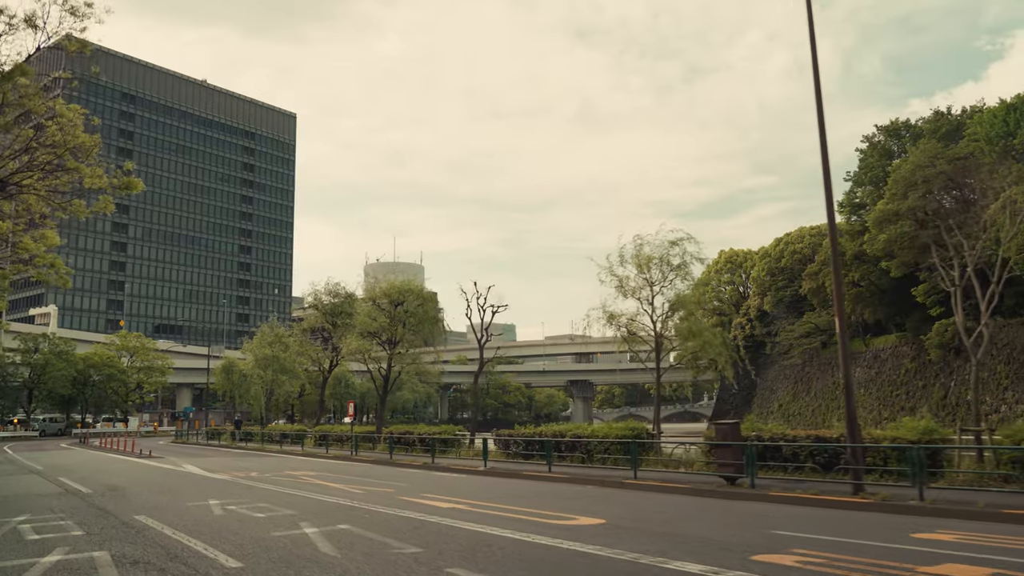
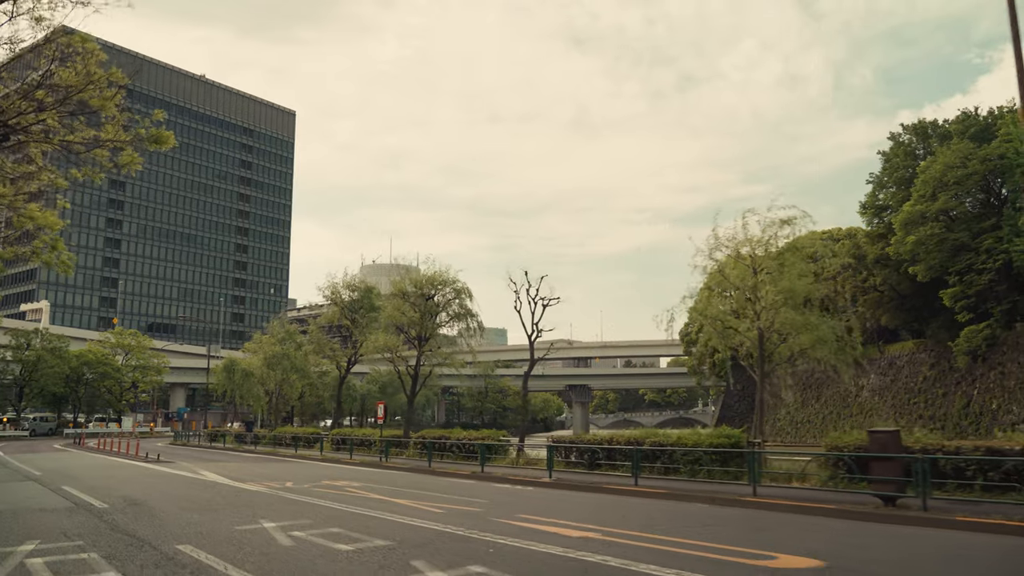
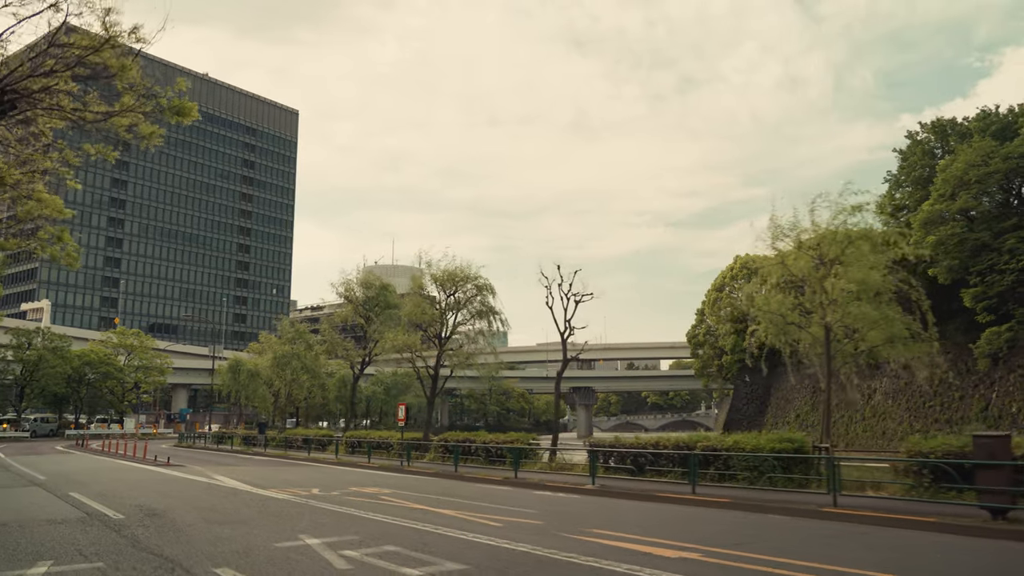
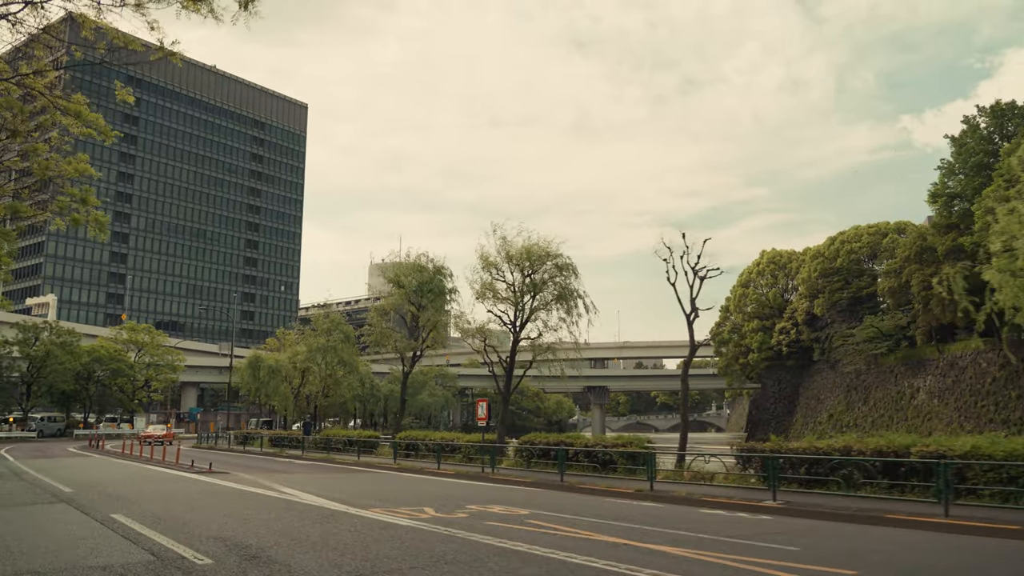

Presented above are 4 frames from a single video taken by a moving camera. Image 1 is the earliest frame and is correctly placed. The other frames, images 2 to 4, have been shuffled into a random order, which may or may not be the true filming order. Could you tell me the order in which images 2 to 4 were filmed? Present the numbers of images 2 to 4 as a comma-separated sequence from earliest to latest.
2, 3, 4
